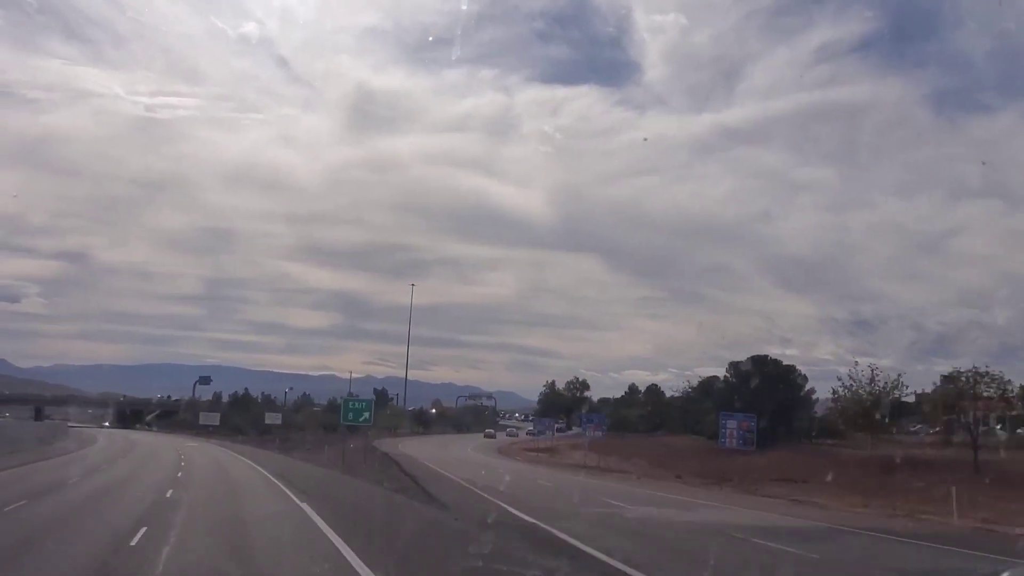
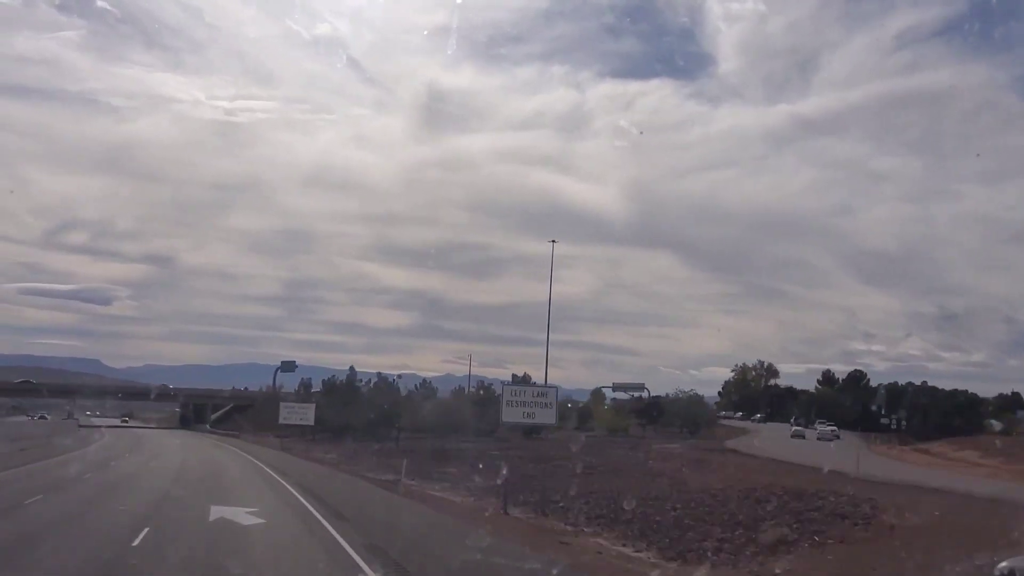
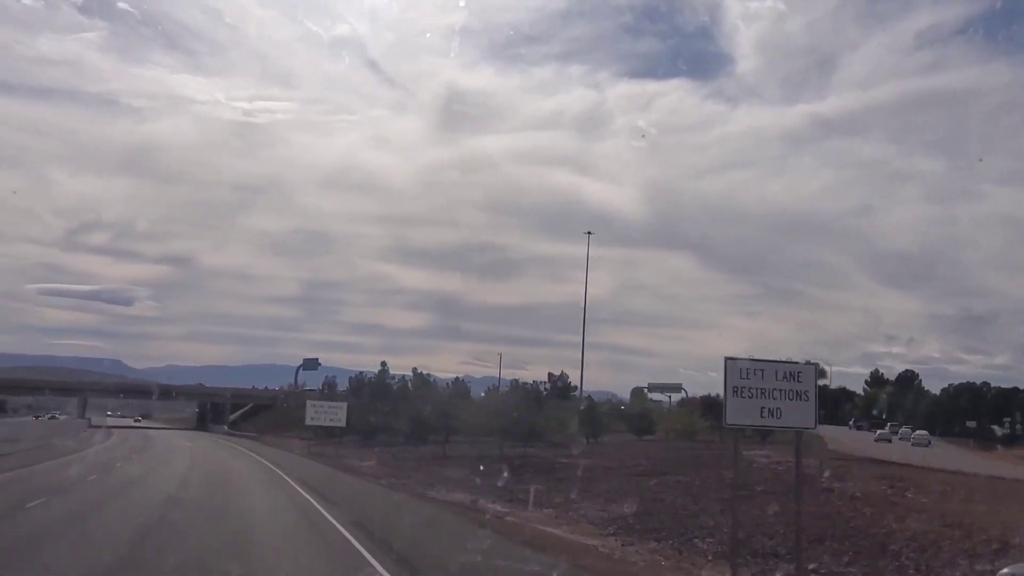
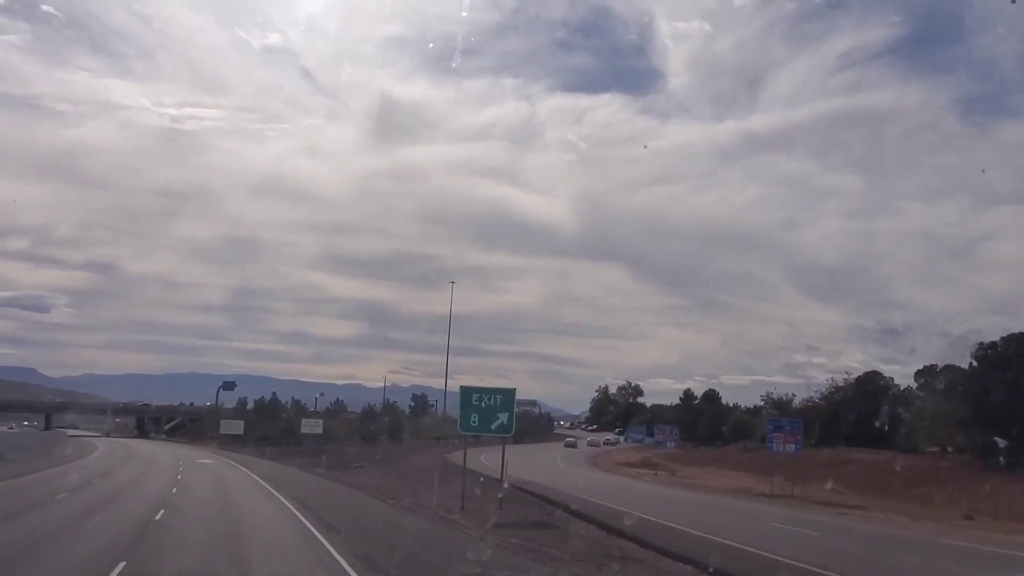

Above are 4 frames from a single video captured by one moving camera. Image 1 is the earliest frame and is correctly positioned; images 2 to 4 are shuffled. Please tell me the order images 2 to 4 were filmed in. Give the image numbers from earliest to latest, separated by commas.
4, 2, 3
